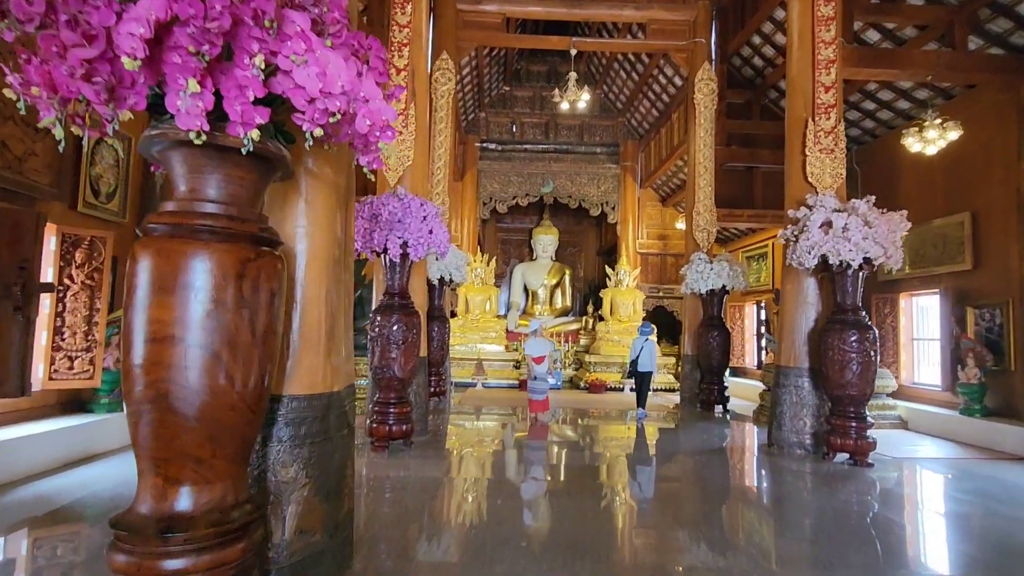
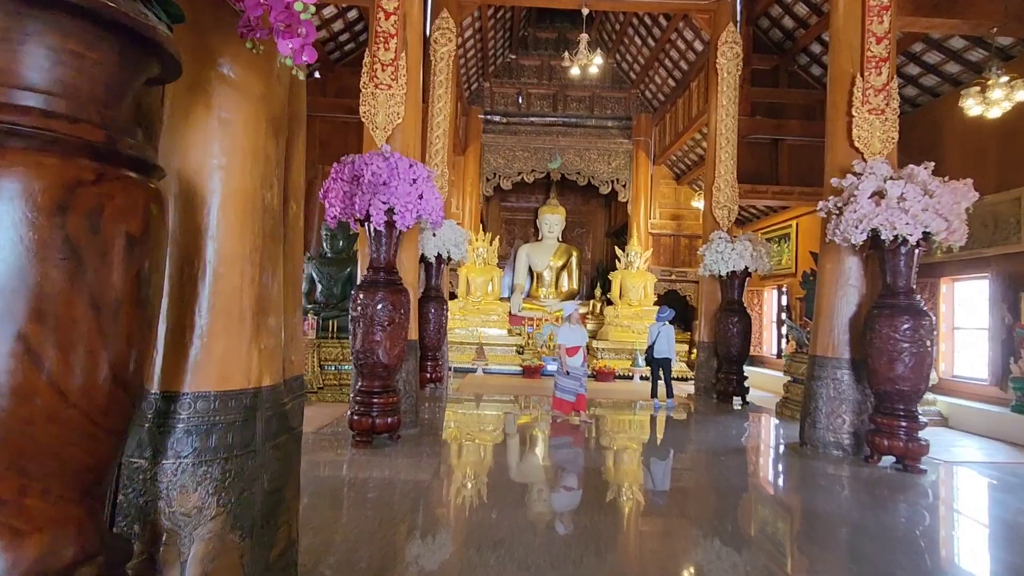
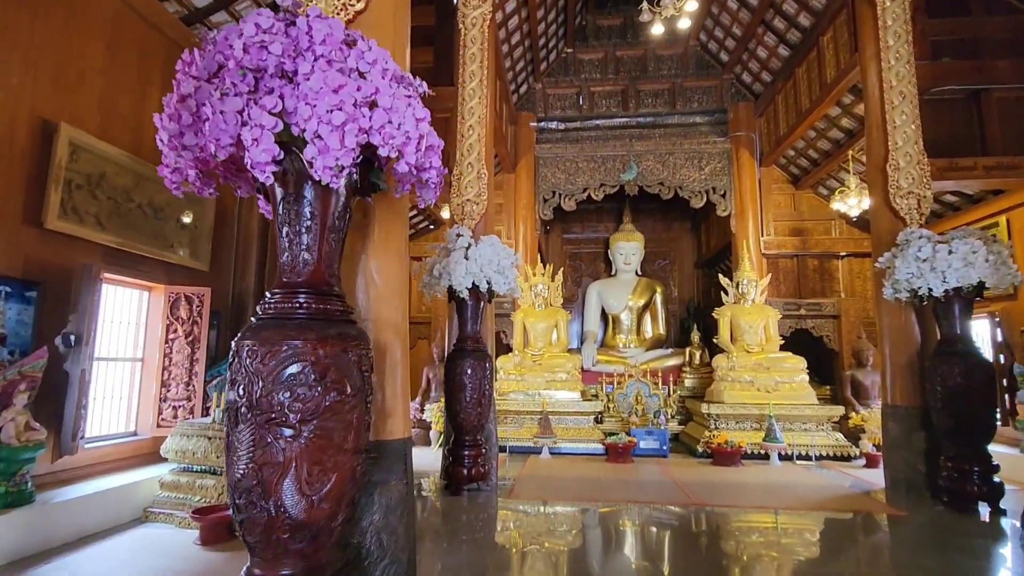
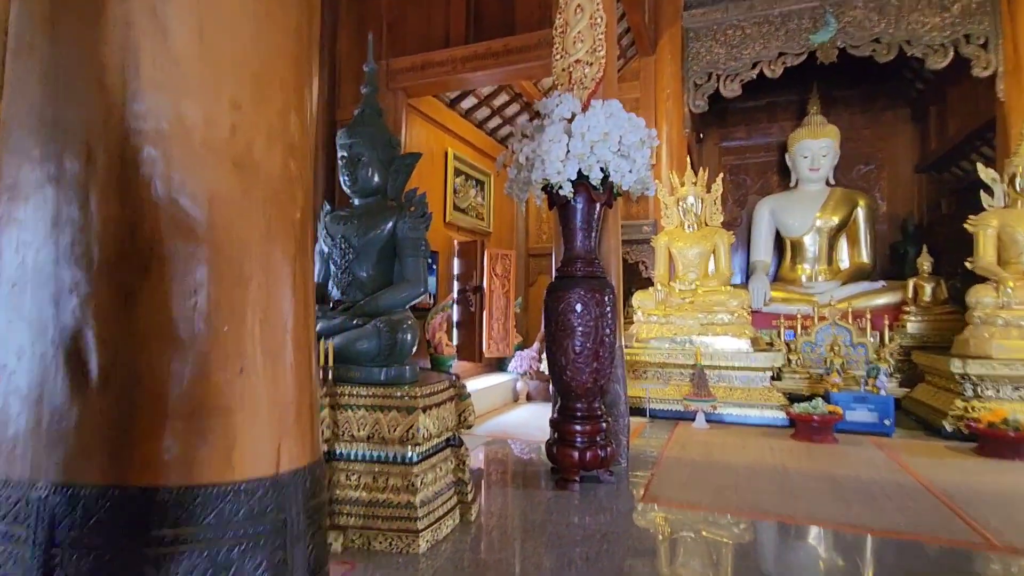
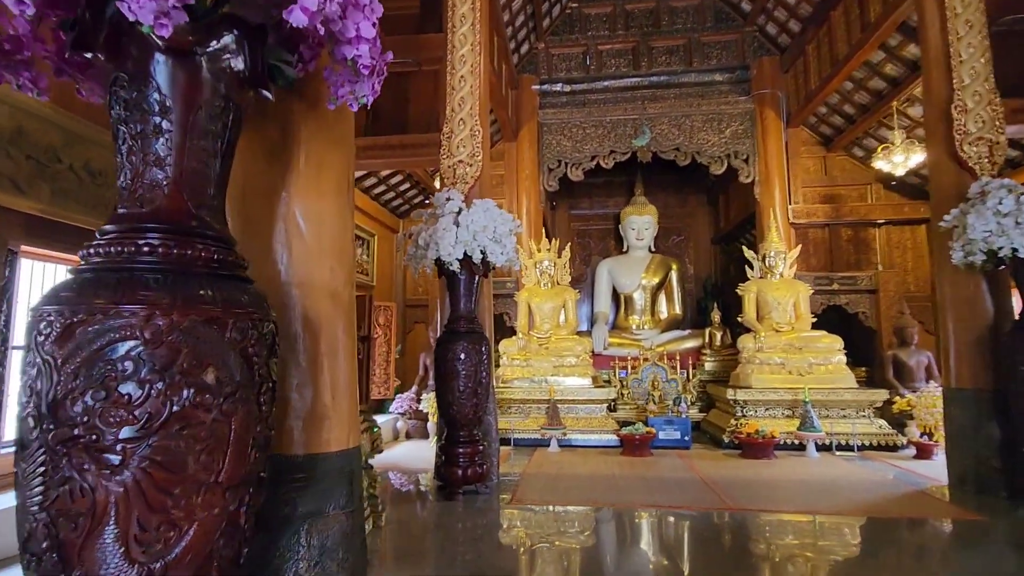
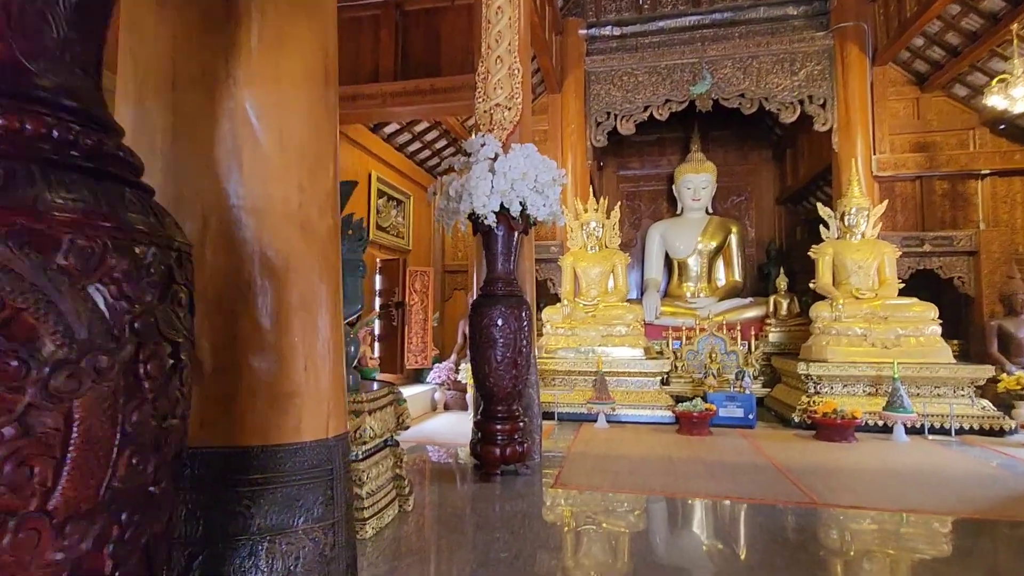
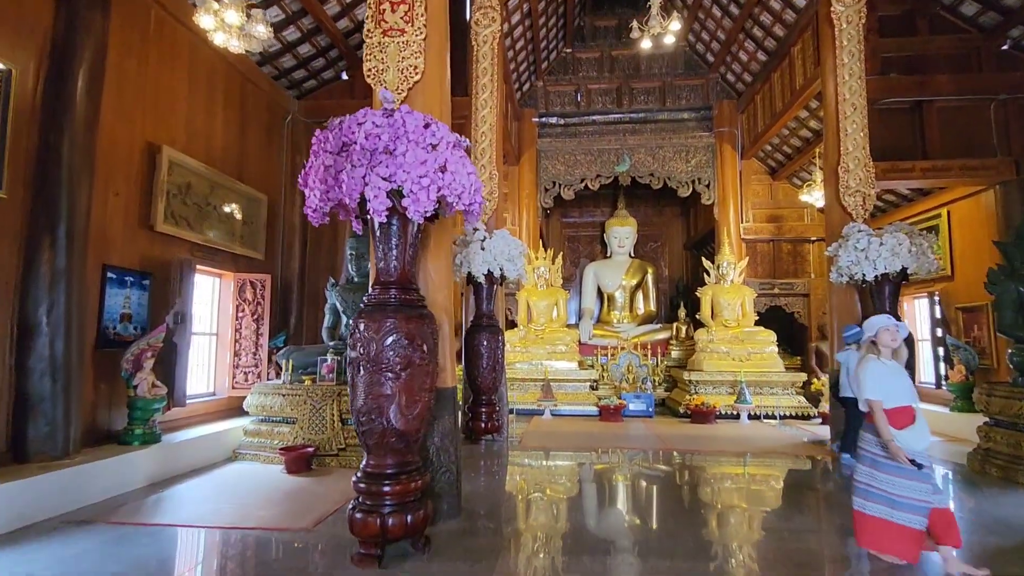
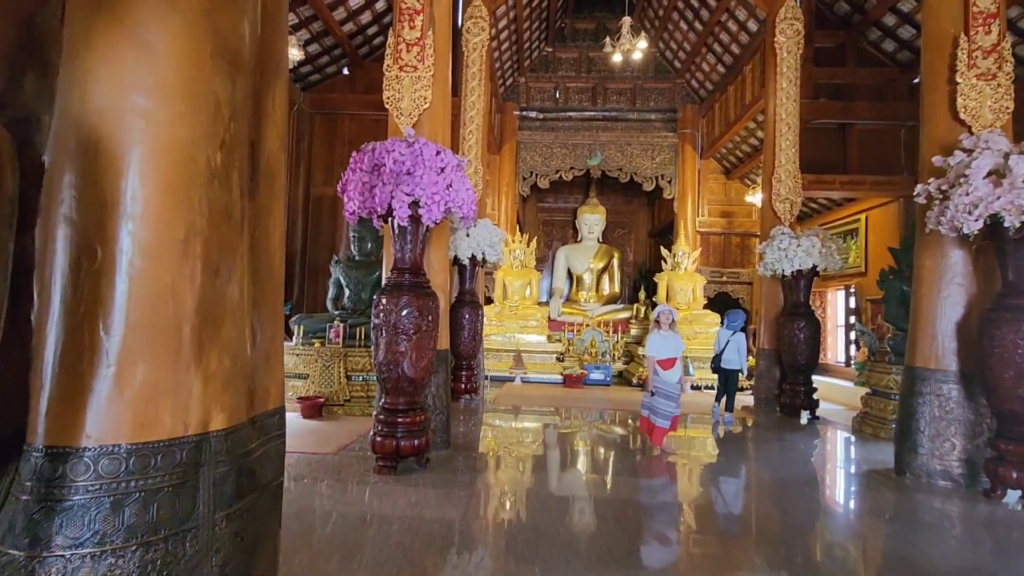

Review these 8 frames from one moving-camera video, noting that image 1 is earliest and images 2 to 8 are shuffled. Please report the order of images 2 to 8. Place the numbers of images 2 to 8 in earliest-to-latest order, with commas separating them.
2, 8, 7, 3, 5, 6, 4
